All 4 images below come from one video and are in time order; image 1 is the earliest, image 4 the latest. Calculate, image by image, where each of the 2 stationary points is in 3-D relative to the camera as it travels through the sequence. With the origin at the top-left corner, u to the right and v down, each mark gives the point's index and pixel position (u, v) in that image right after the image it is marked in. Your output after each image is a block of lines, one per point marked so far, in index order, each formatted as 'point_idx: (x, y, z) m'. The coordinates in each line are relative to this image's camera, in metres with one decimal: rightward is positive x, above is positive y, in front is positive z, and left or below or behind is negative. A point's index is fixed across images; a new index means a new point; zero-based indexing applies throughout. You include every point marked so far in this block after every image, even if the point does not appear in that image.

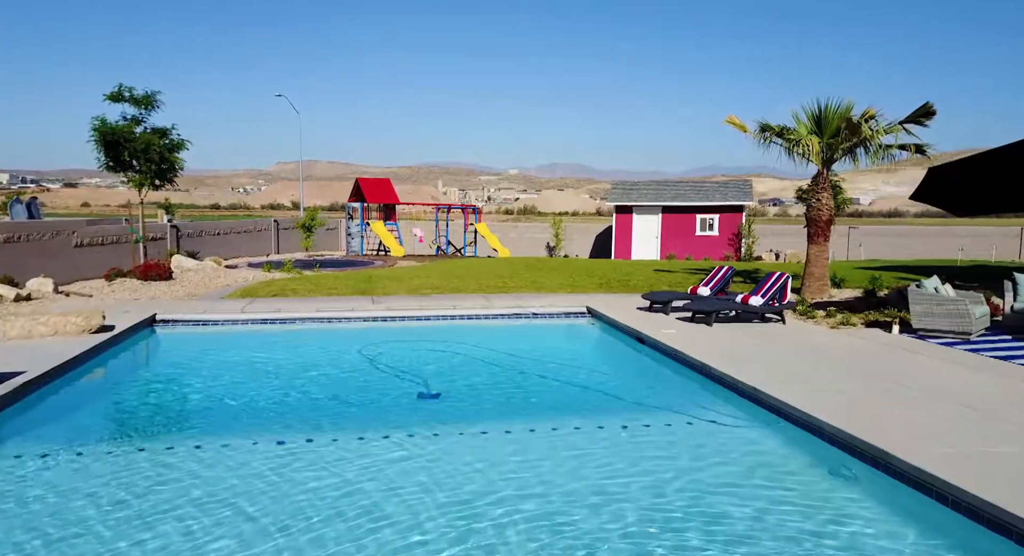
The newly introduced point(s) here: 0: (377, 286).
0: (-3.5, -0.2, +16.2) m
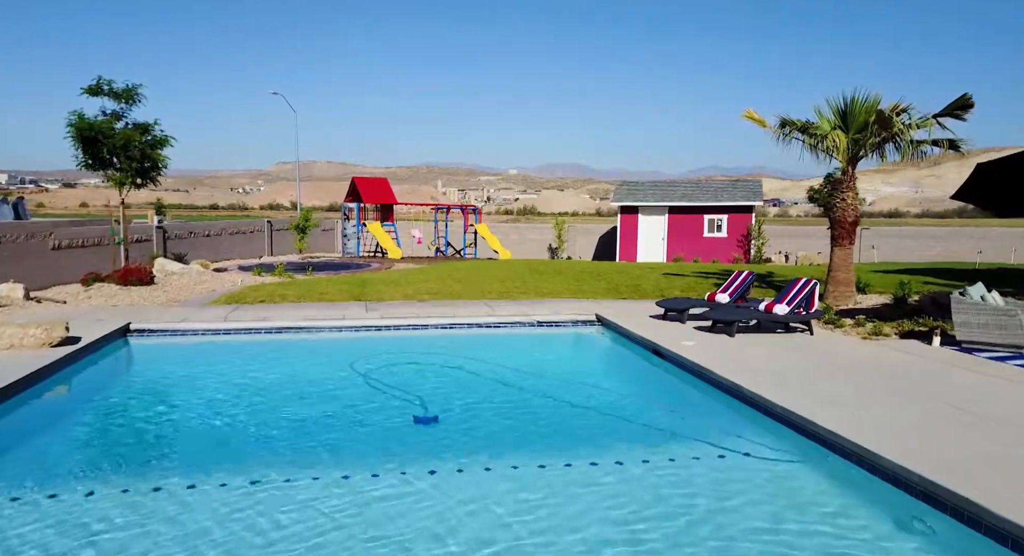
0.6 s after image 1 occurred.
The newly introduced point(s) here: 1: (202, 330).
0: (-3.5, -0.3, +15.3) m
1: (-5.8, -1.0, +11.6) m
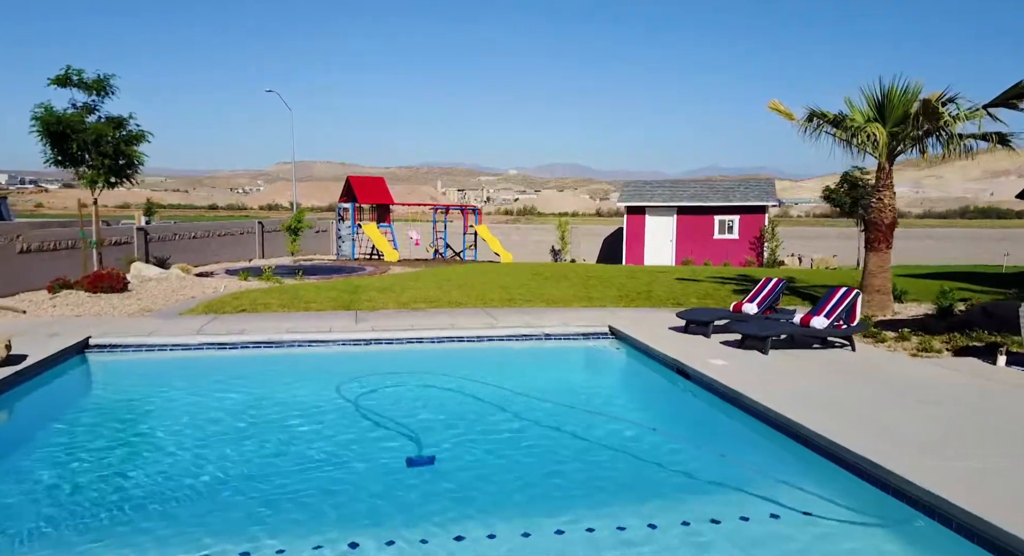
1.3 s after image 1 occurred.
0: (-3.4, -0.5, +14.1) m
1: (-5.7, -1.1, +10.5) m
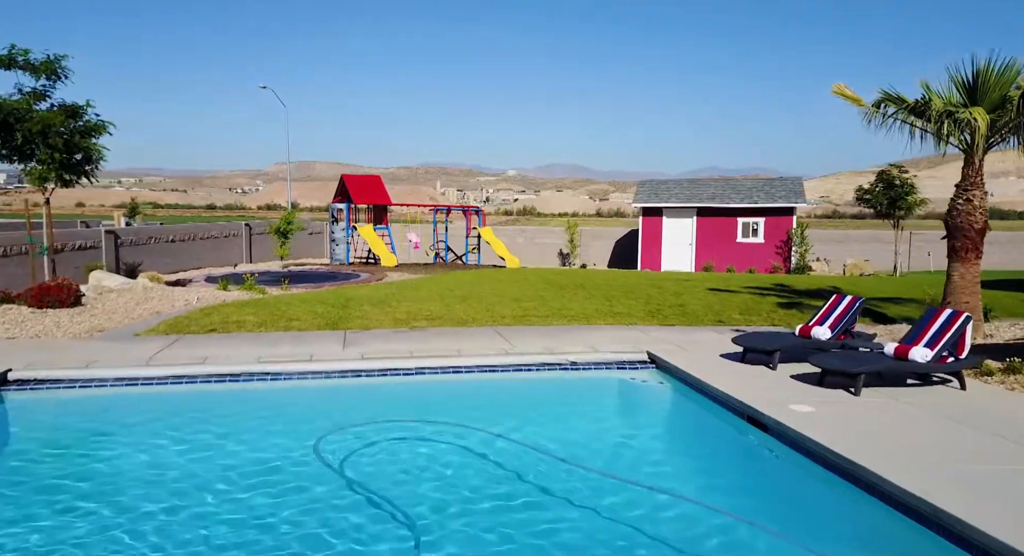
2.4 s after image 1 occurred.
0: (-3.1, -0.7, +12.2) m
1: (-5.4, -1.4, +8.5) m
